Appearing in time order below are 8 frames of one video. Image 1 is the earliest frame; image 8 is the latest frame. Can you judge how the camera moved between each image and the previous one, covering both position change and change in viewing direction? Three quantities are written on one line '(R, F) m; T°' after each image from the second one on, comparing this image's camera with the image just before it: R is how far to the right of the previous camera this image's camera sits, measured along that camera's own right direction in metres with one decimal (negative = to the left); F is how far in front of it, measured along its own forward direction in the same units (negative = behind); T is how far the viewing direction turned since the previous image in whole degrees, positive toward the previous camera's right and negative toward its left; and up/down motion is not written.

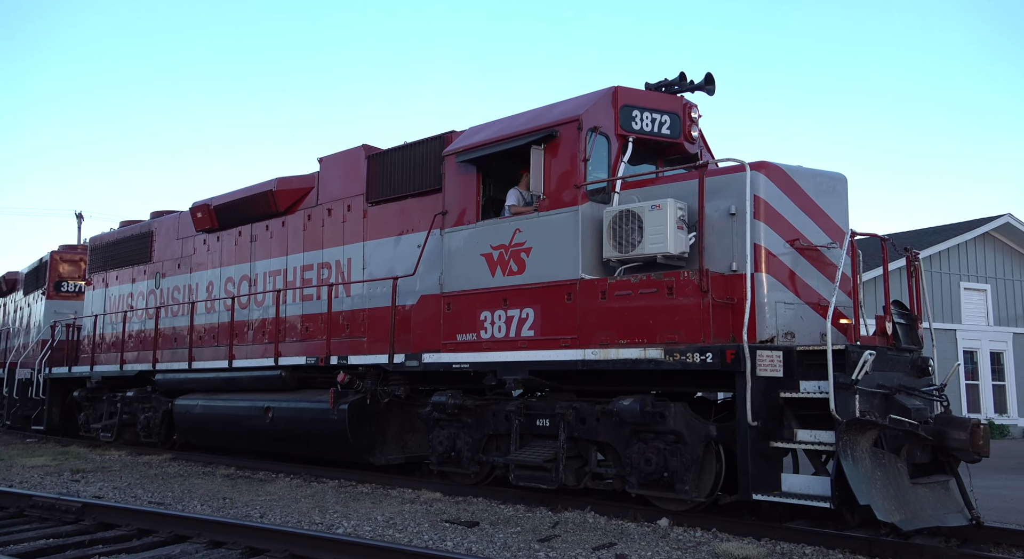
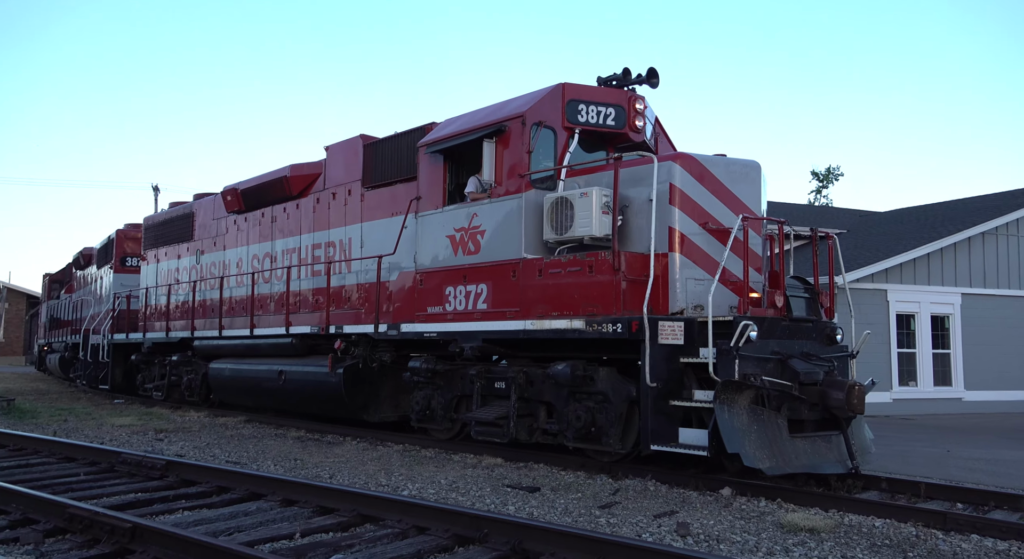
(+0.9, -0.7) m; -5°
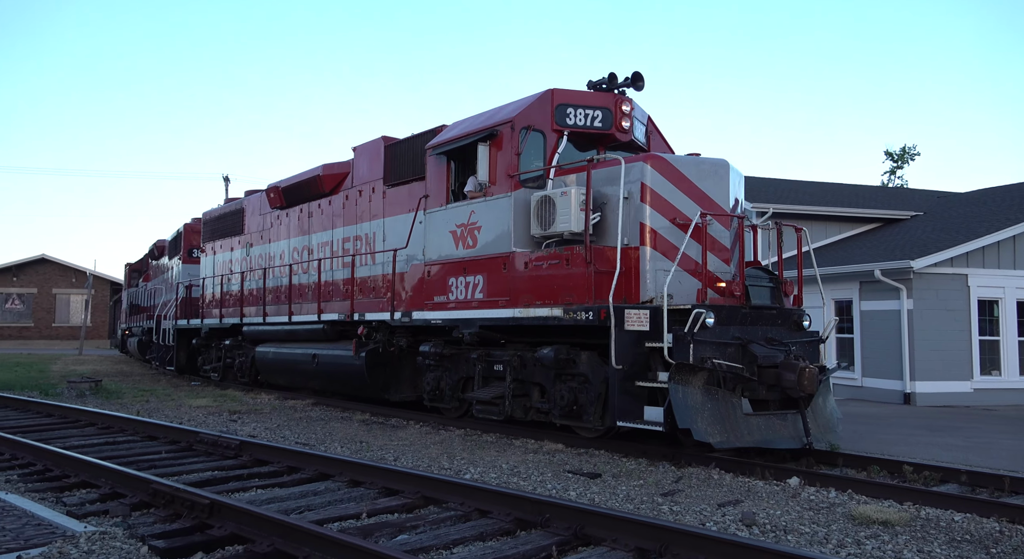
(+0.6, -0.5) m; -5°
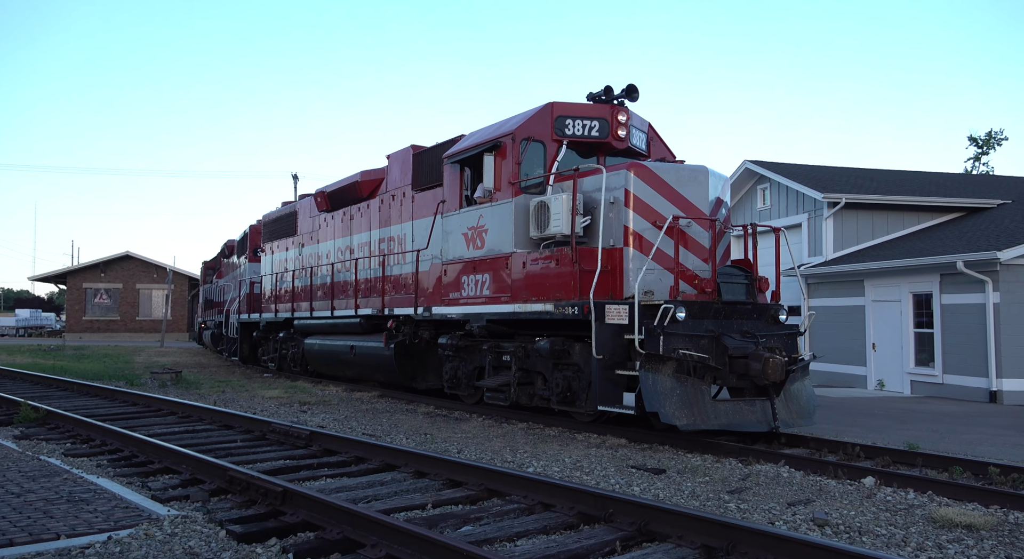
(+0.6, -0.6) m; -5°
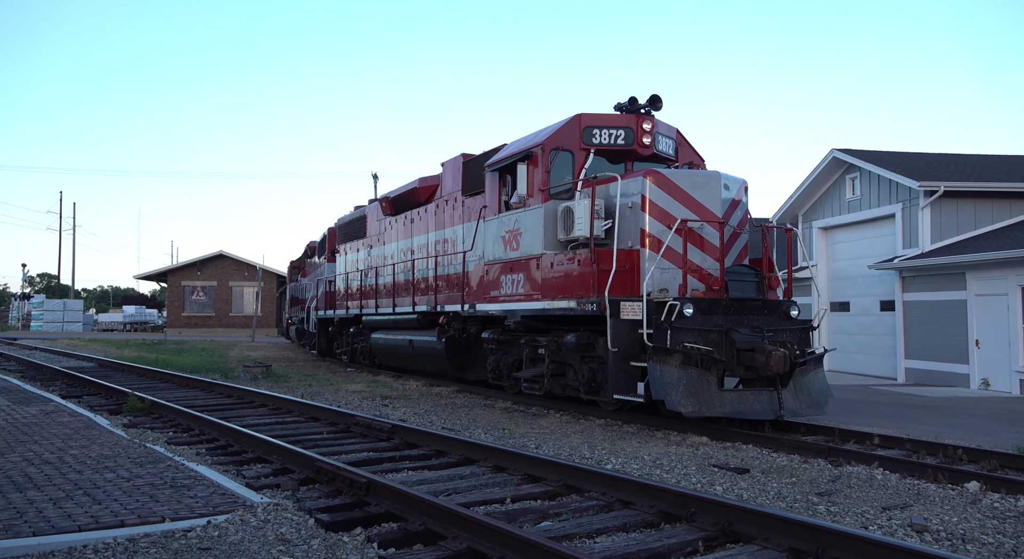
(+0.5, 0.0) m; -6°
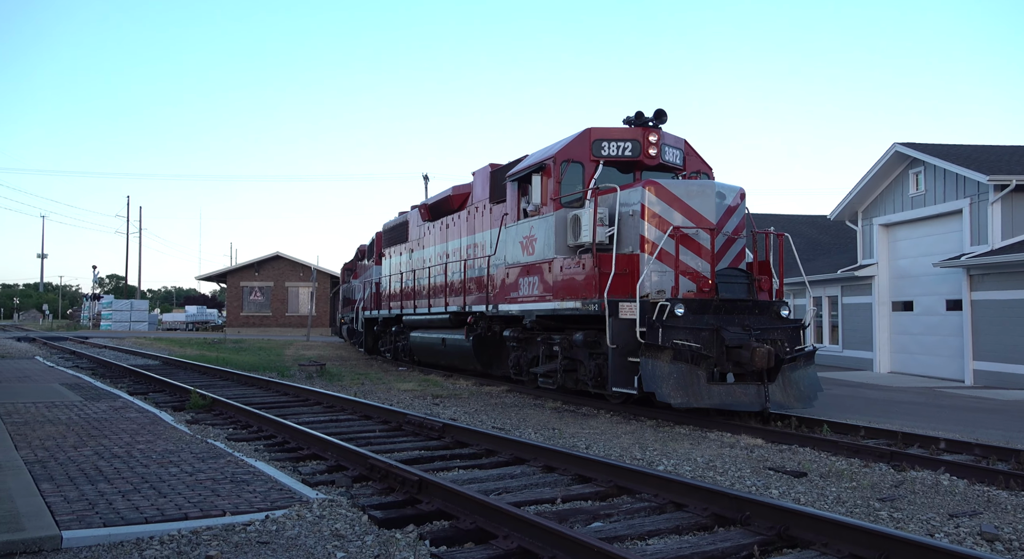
(-0.1, +0.2) m; -3°
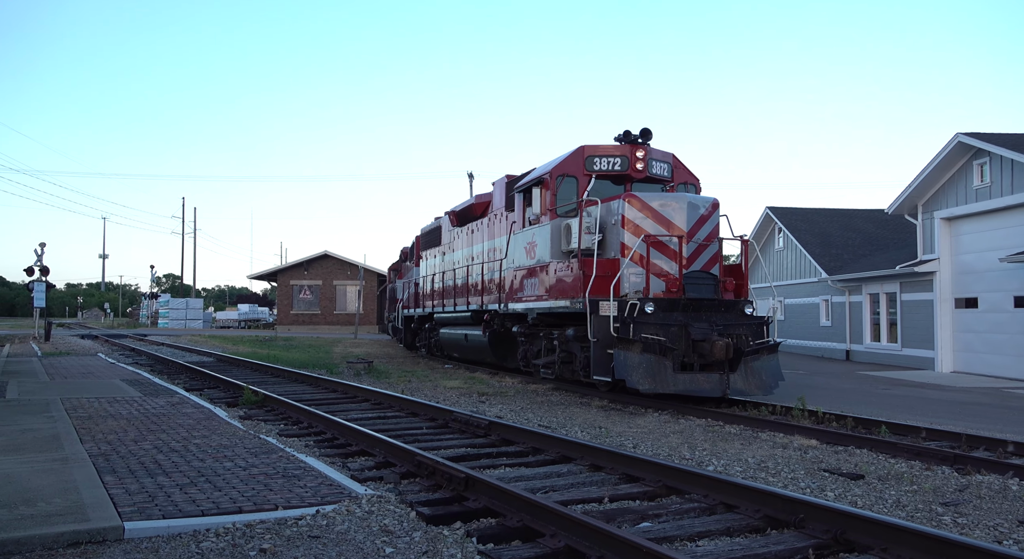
(-0.1, +0.5) m; -3°
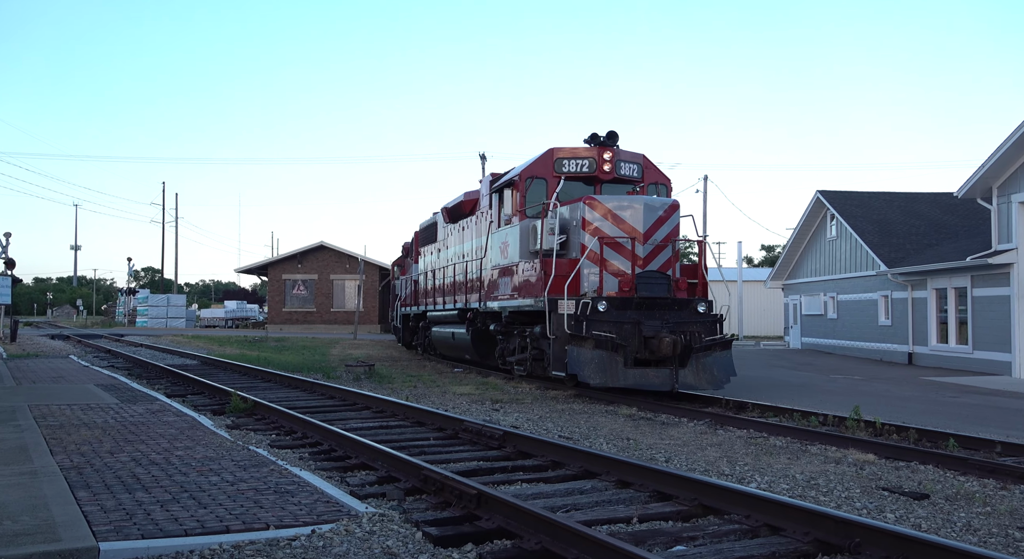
(-0.1, +9.2) m; -1°
